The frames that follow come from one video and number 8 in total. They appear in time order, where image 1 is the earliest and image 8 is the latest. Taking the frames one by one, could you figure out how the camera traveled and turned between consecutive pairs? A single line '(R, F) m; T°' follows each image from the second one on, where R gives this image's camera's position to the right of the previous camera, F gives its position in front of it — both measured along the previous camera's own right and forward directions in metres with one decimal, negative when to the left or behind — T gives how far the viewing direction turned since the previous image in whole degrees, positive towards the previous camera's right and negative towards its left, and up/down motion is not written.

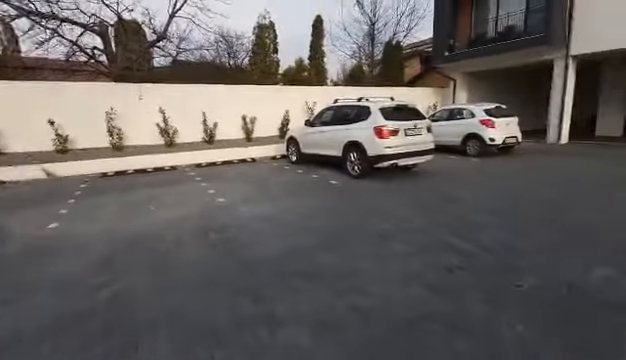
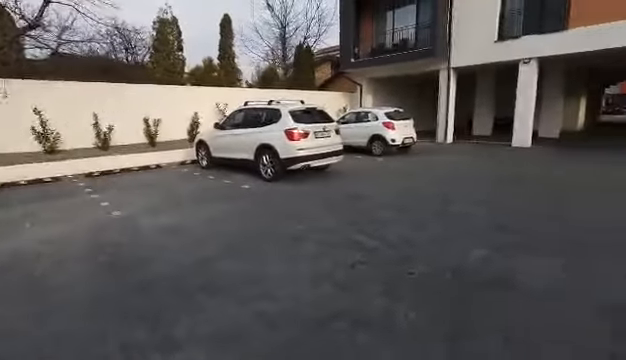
(+0.1, 0.0) m; +14°
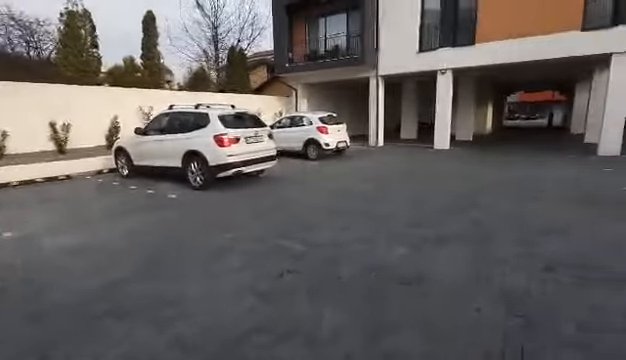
(+0.2, 0.0) m; +11°
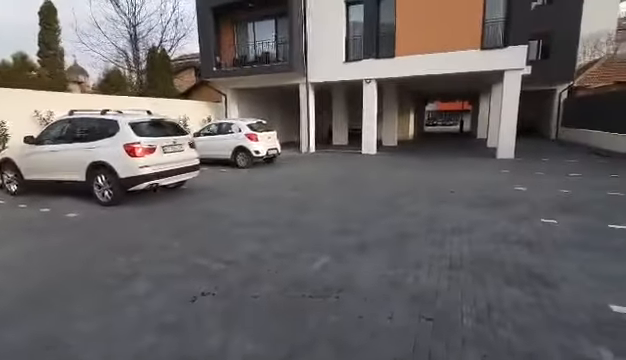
(+0.2, +0.1) m; +11°
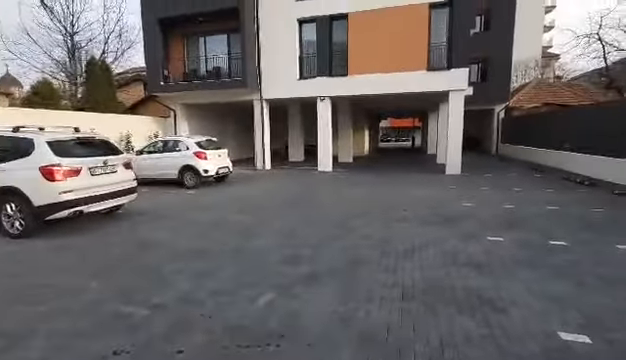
(+0.2, +0.3) m; +7°
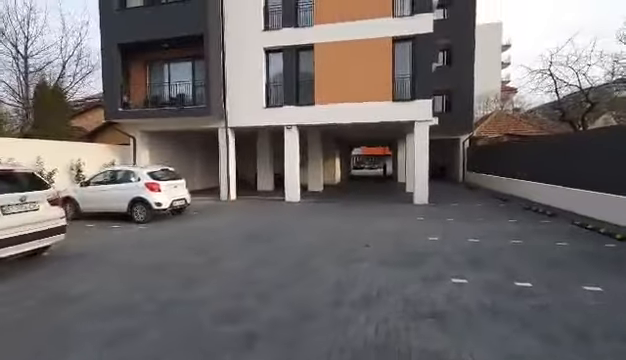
(+0.4, +0.5) m; +4°
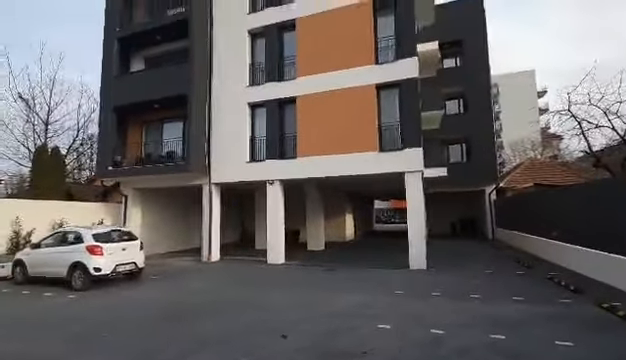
(+2.4, +1.5) m; -7°
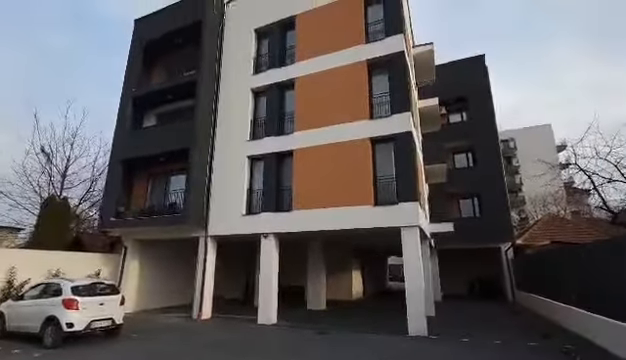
(+1.0, +0.2) m; -4°
